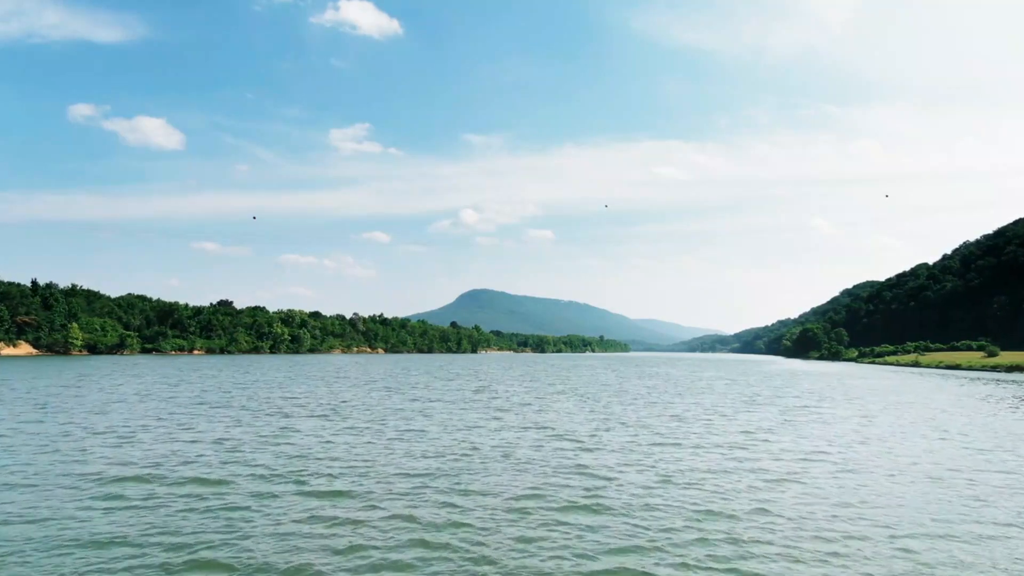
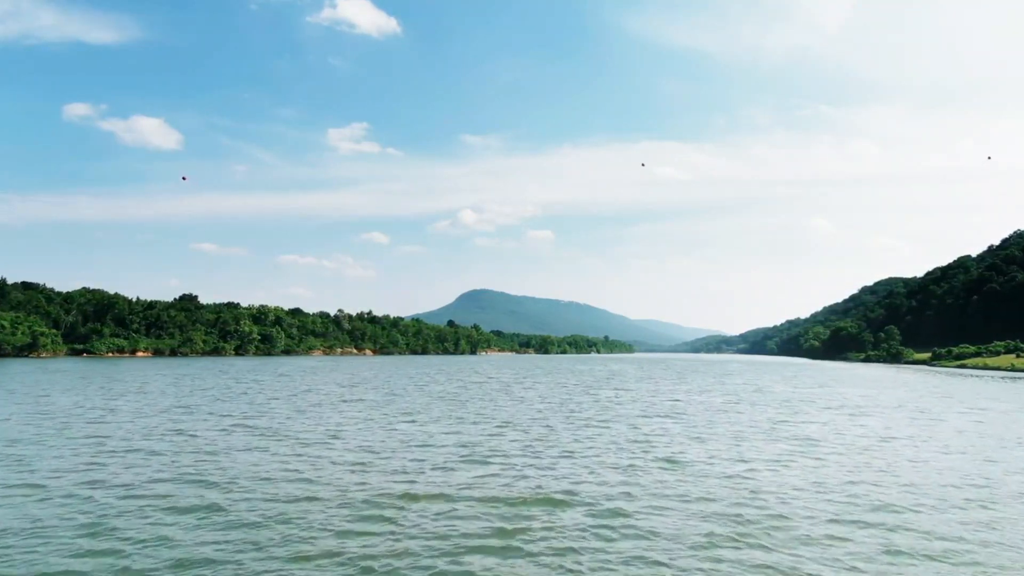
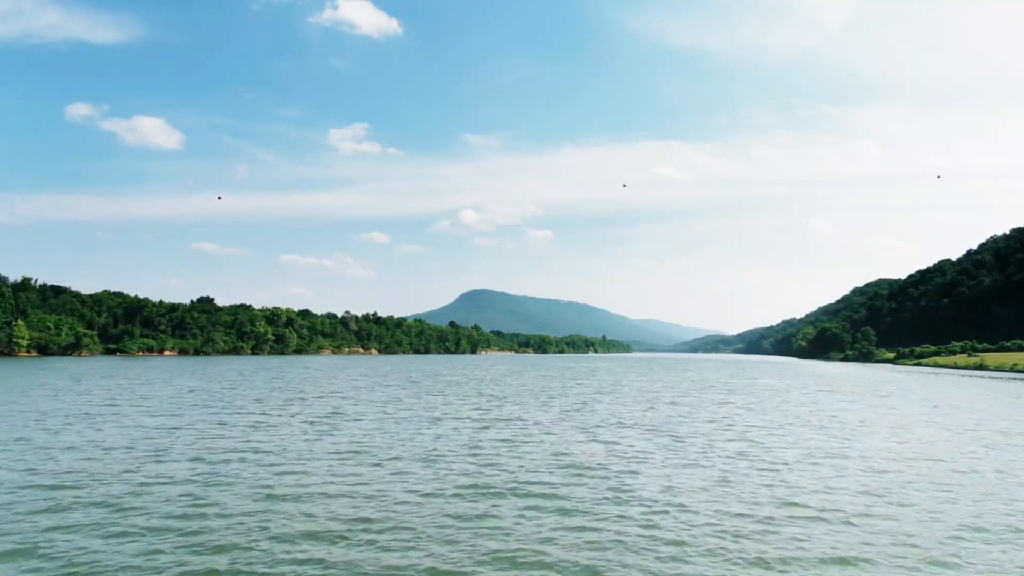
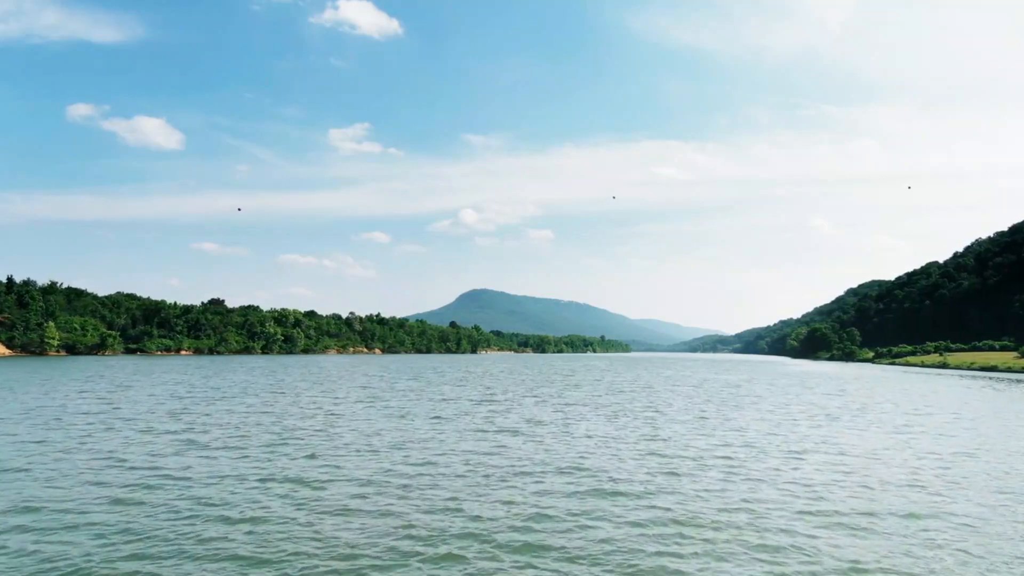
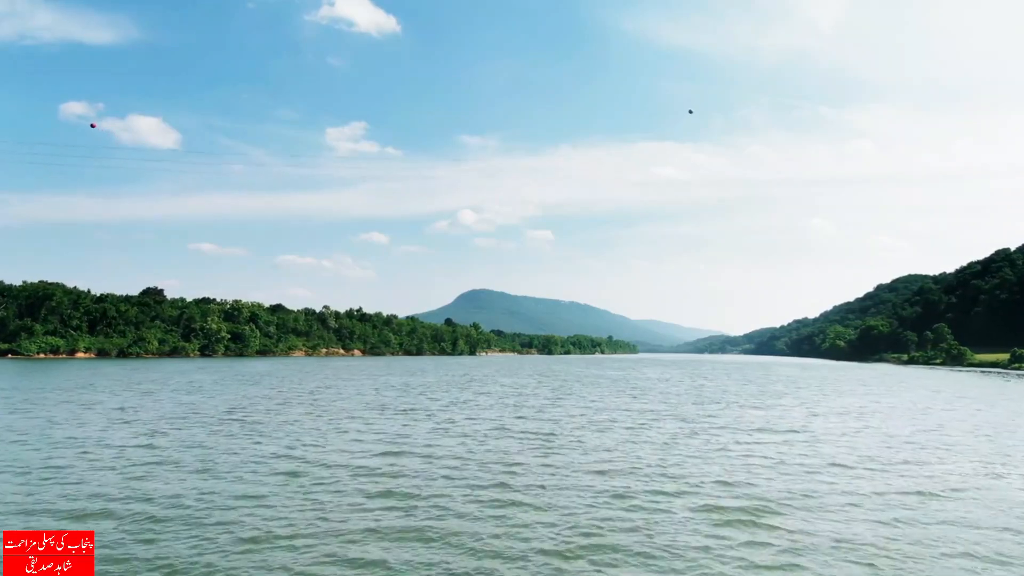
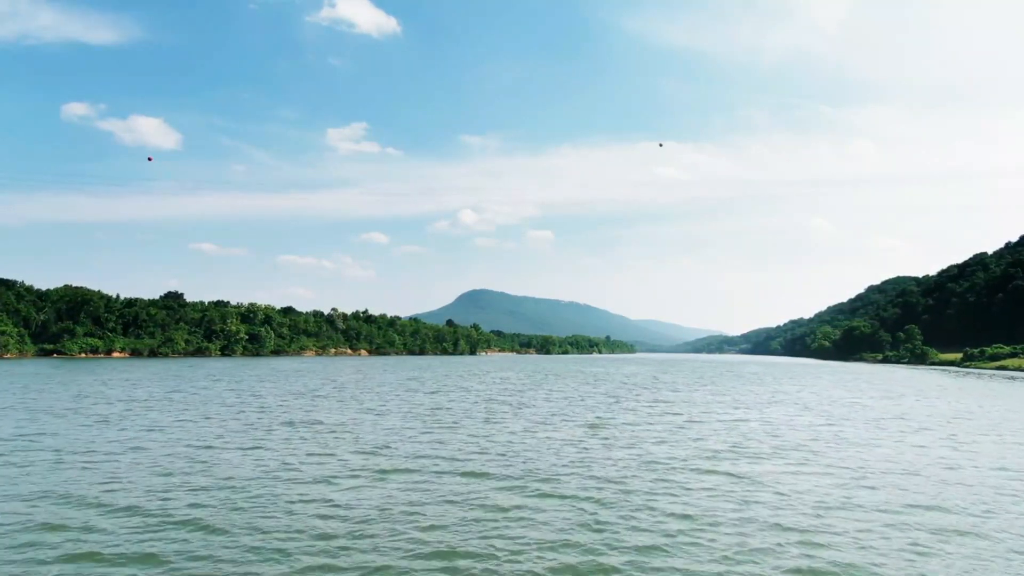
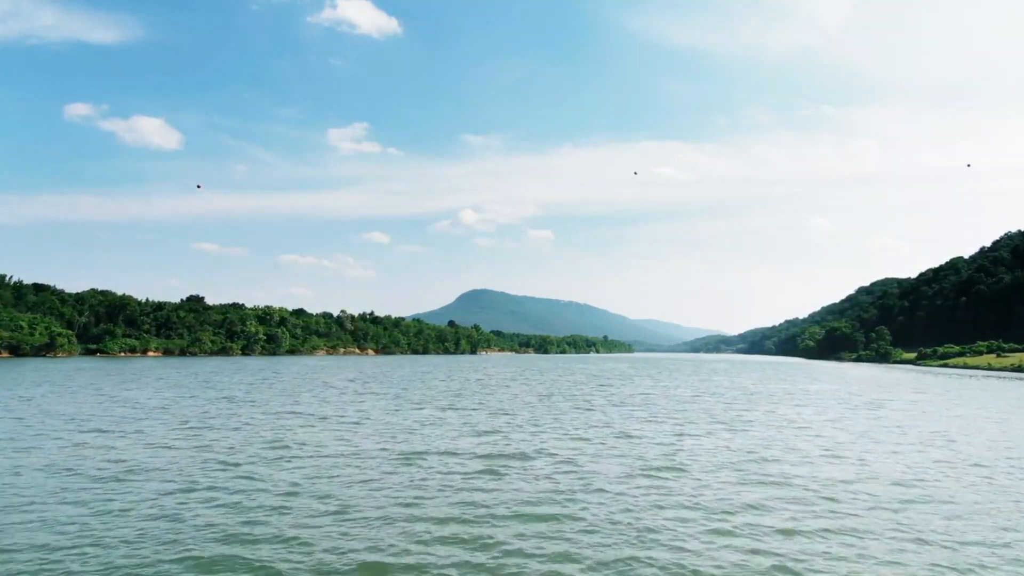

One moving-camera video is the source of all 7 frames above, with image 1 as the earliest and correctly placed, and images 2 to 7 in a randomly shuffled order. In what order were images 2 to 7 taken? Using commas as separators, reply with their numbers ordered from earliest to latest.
4, 3, 7, 2, 6, 5
